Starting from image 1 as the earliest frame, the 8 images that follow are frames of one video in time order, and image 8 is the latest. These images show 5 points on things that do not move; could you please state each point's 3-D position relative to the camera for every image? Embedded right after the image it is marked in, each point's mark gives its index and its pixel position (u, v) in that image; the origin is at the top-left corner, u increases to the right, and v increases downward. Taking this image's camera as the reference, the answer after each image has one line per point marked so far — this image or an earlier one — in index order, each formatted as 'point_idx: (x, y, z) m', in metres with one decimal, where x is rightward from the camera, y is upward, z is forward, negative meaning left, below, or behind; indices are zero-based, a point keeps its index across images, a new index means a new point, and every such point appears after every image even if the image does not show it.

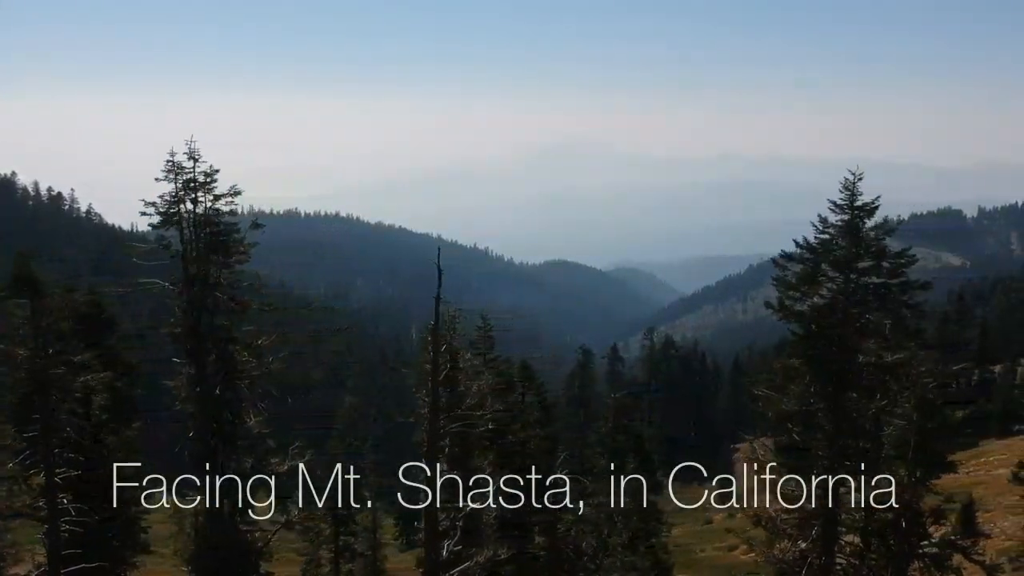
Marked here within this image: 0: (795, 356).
0: (+5.1, -1.2, +14.2) m
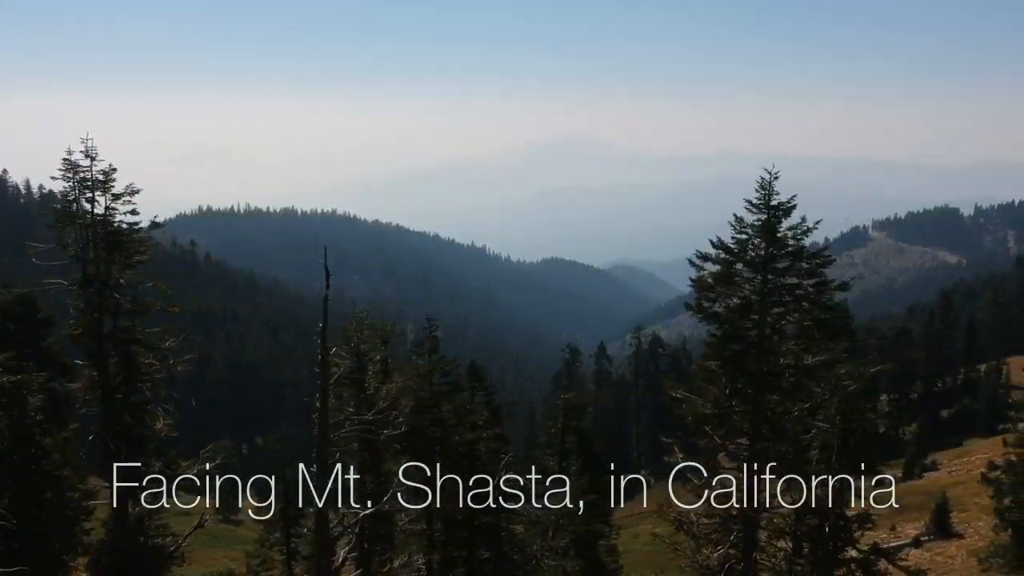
0: (+3.5, -1.3, +14.0) m
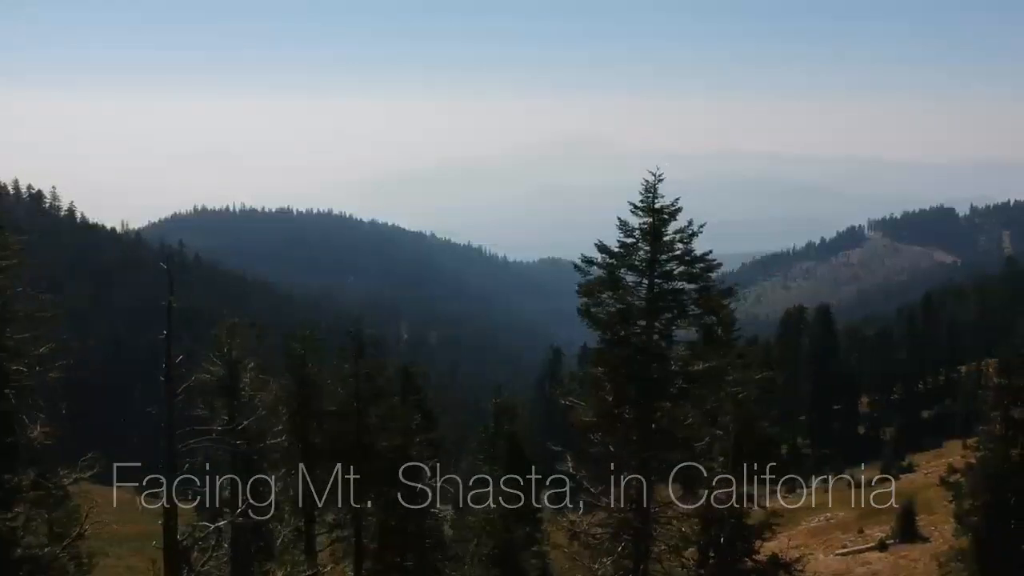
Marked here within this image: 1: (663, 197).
0: (+1.5, -1.3, +13.6) m
1: (+2.6, +1.5, +13.2) m
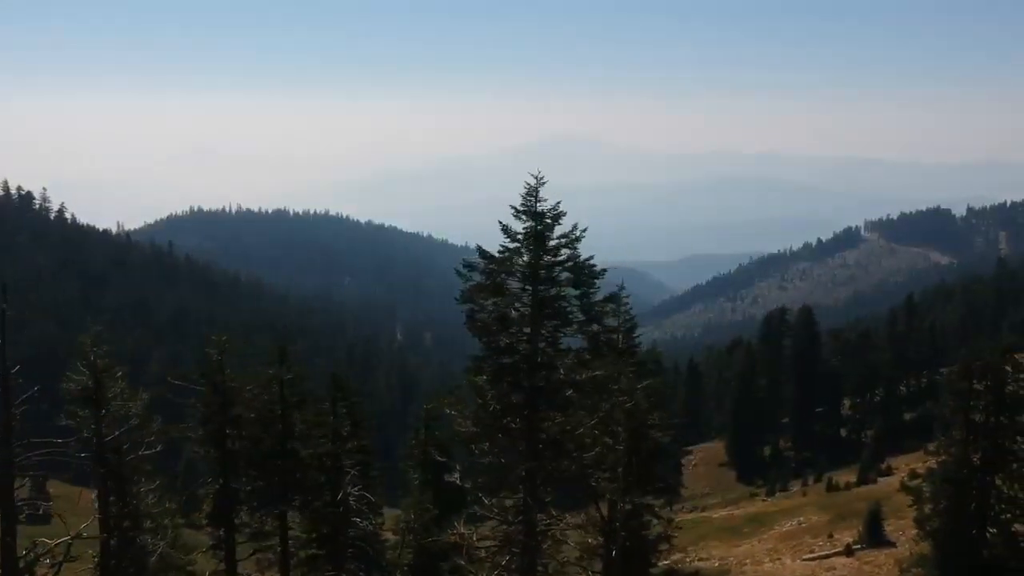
0: (-0.6, -1.4, +13.2) m
1: (+0.5, +1.4, +12.8) m
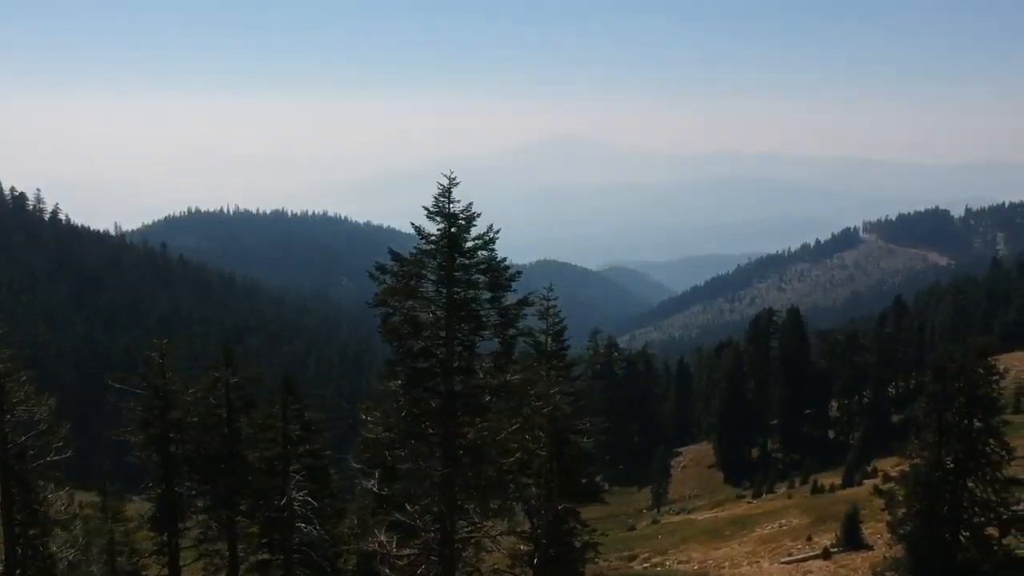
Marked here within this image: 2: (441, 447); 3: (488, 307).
0: (-2.0, -1.5, +12.9) m
1: (-0.9, +1.4, +12.5) m
2: (-1.2, -2.7, +13.1) m
3: (-0.4, -0.3, +12.8) m
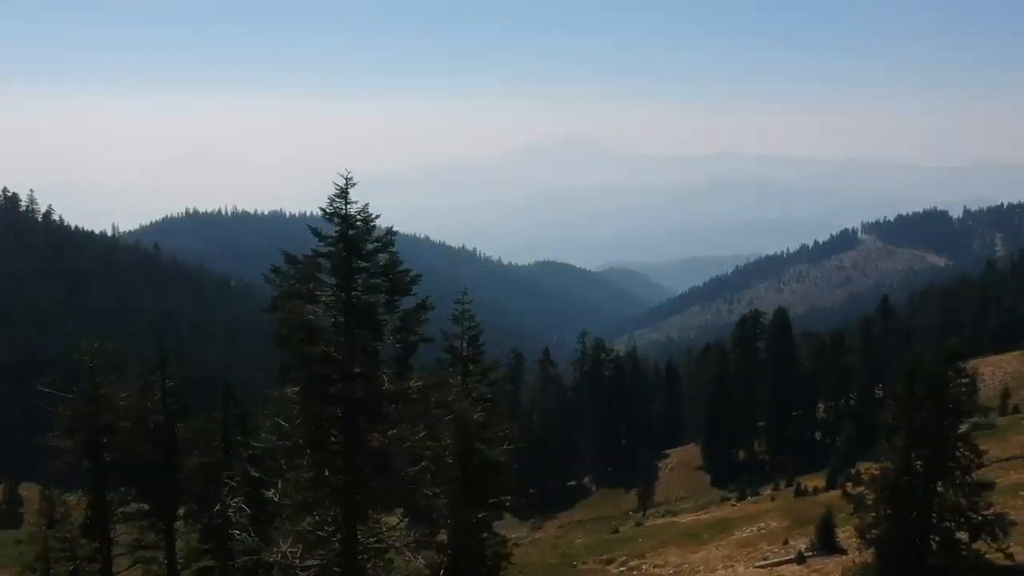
0: (-3.5, -1.6, +12.6) m
1: (-2.4, +1.3, +12.2) m
2: (-2.8, -2.8, +12.8) m
3: (-2.0, -0.4, +12.5) m
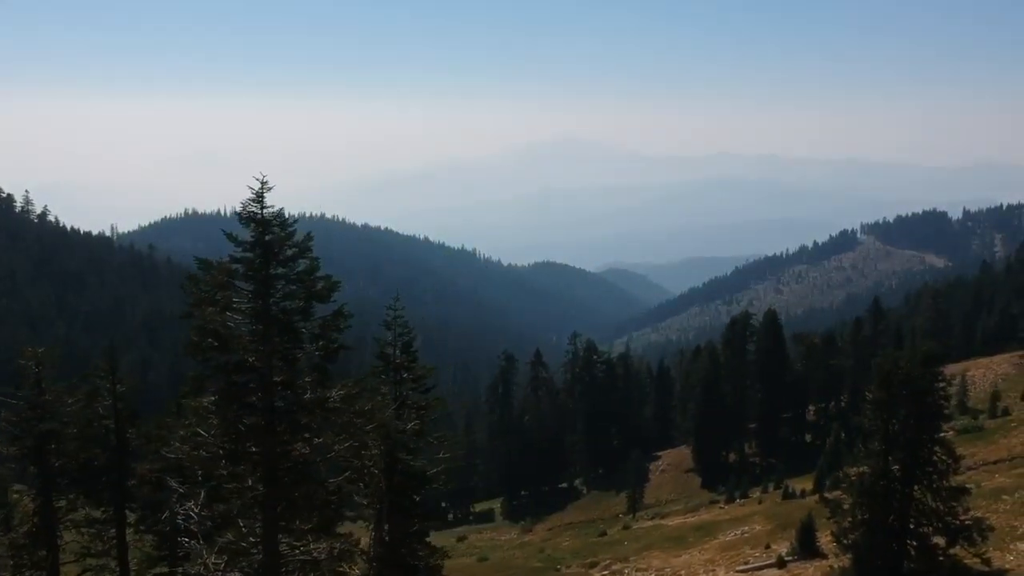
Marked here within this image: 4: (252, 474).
0: (-4.8, -1.7, +12.3) m
1: (-3.7, +1.2, +11.9) m
2: (-4.0, -2.9, +12.5) m
3: (-3.2, -0.5, +12.2) m
4: (-4.1, -3.0, +12.5) m
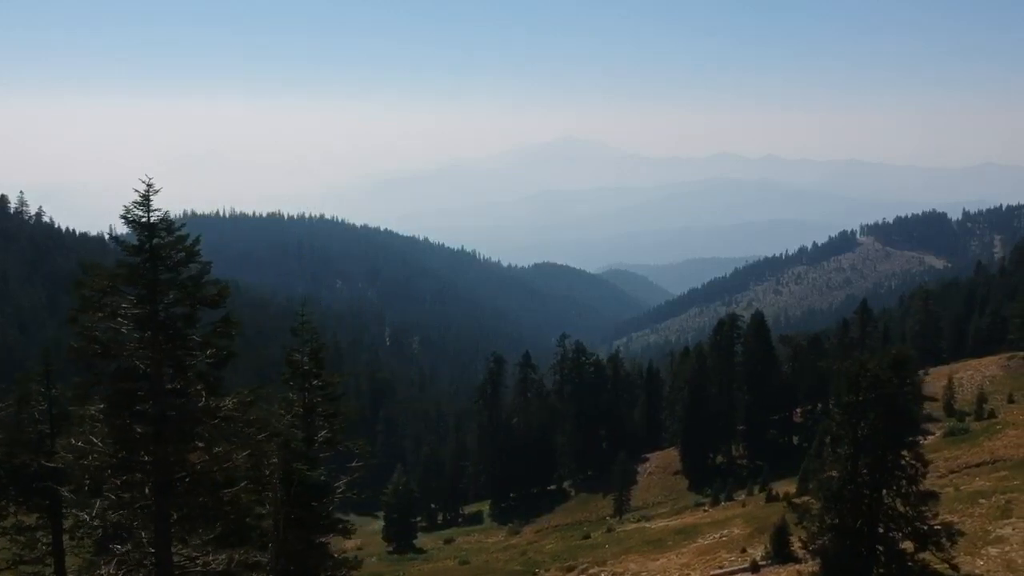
0: (-6.3, -1.7, +12.0) m
1: (-5.3, +1.2, +11.6) m
2: (-5.6, -3.0, +12.2) m
3: (-4.8, -0.5, +11.9) m
4: (-5.7, -3.0, +12.2) m
